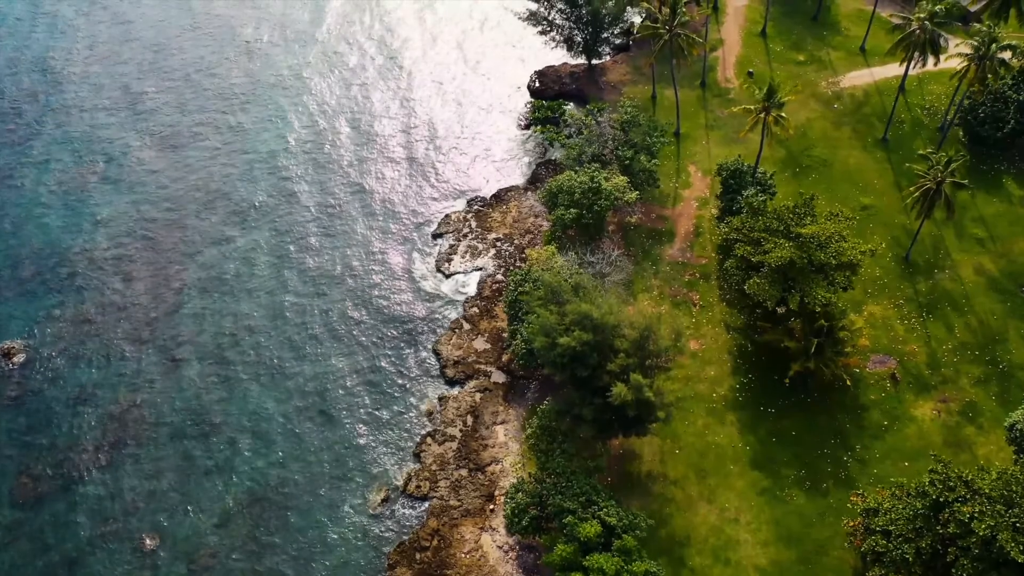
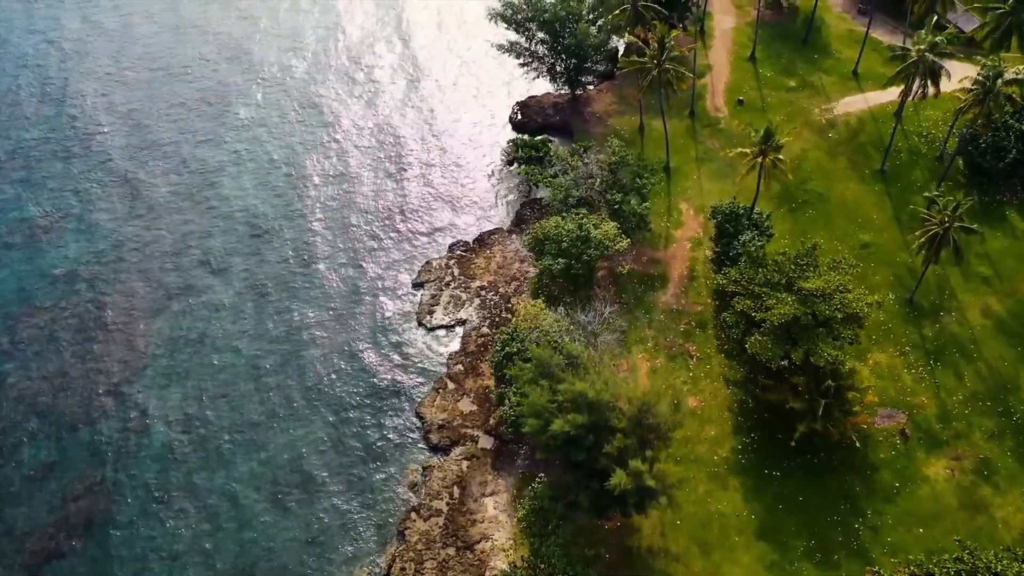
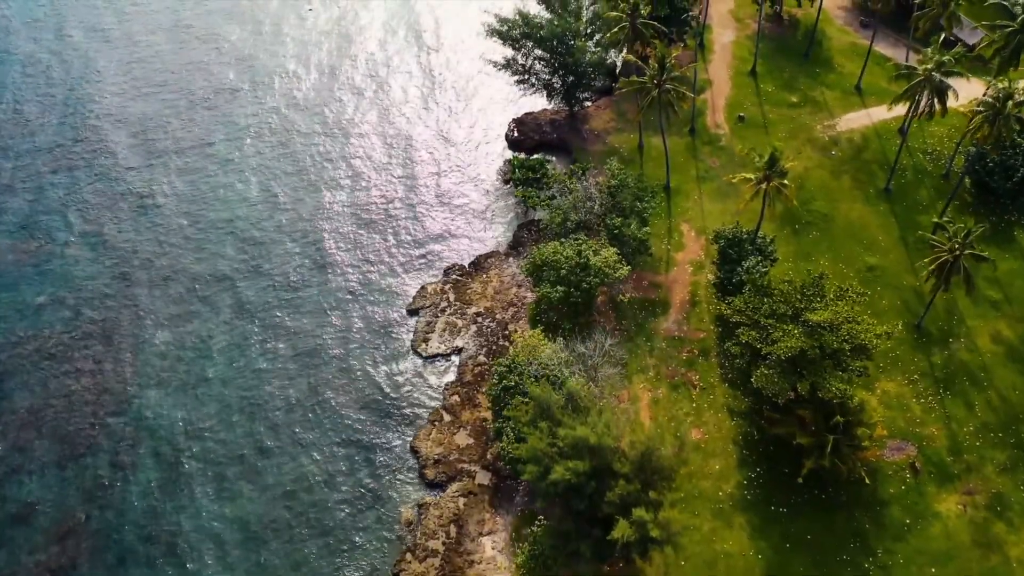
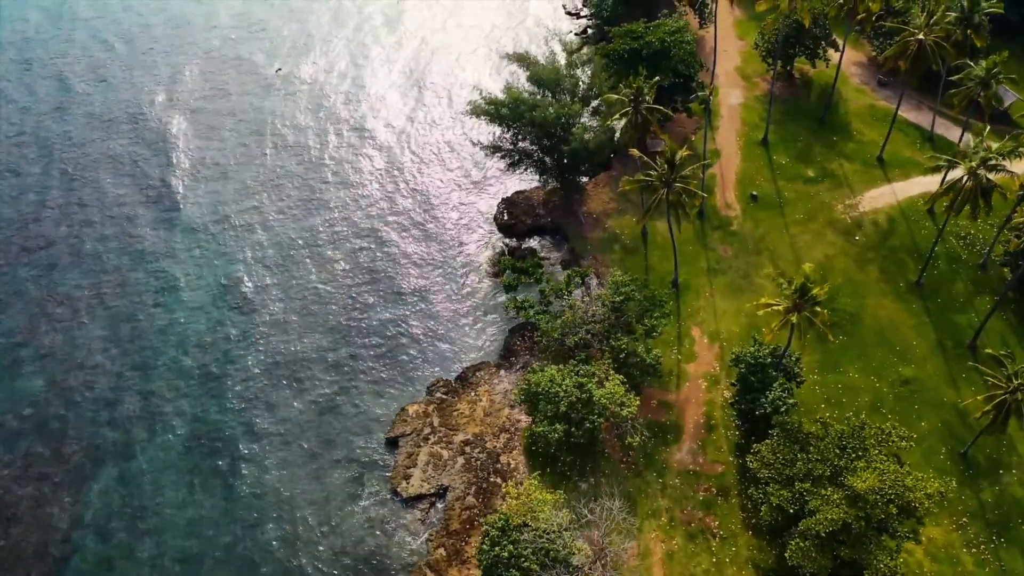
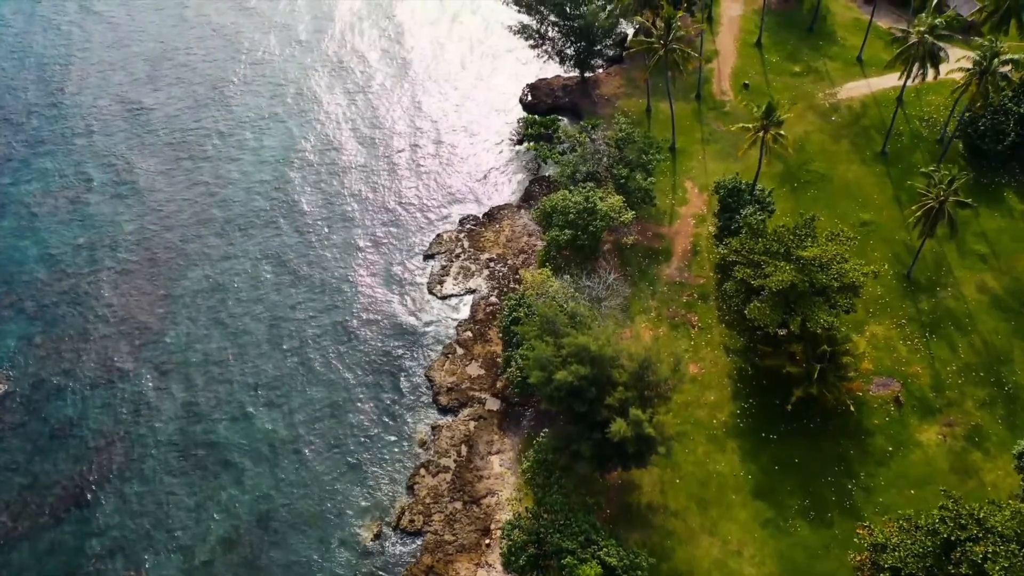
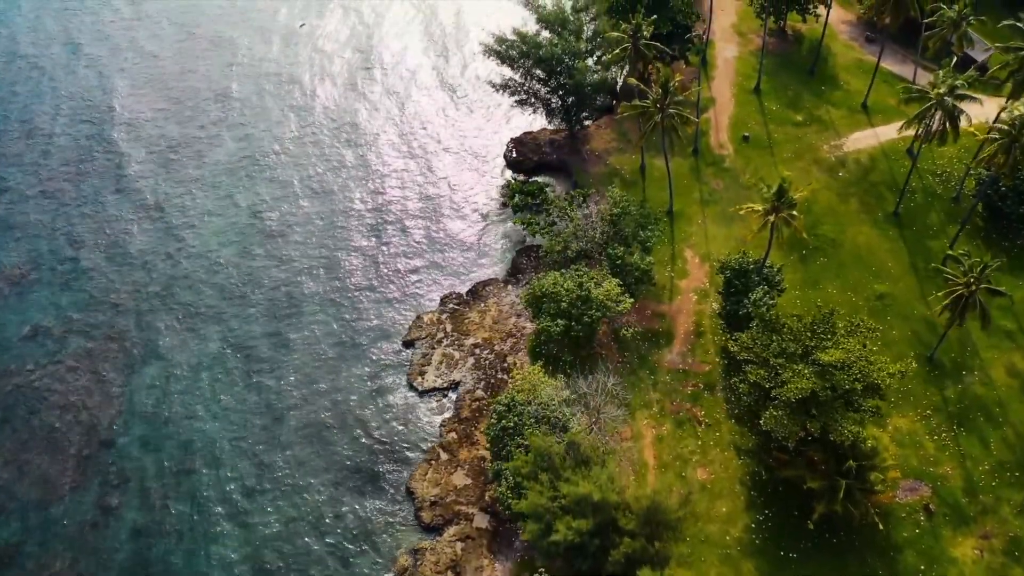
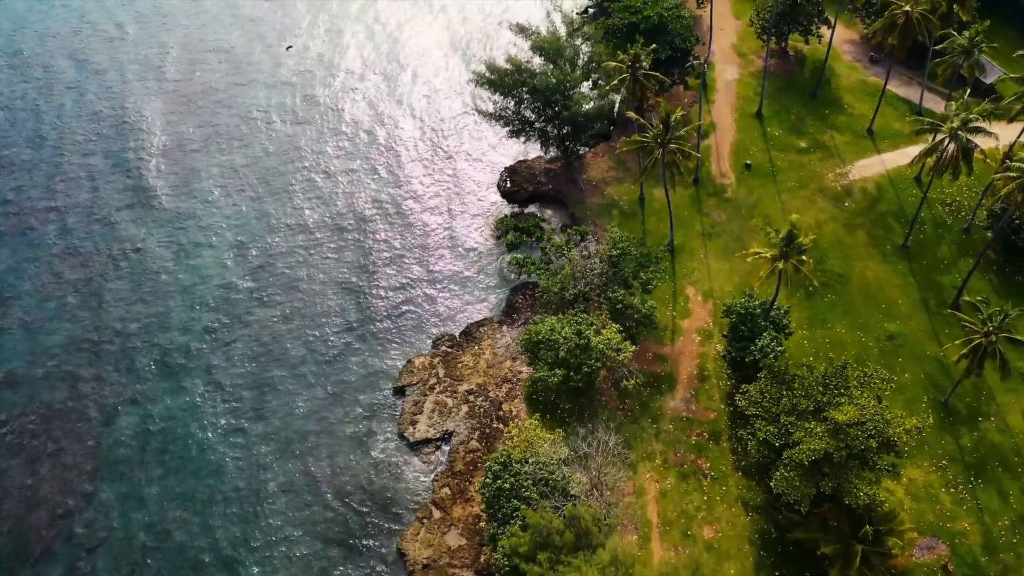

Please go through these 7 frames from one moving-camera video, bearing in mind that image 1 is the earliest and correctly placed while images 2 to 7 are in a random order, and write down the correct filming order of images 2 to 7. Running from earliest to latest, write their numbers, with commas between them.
5, 2, 3, 6, 7, 4
